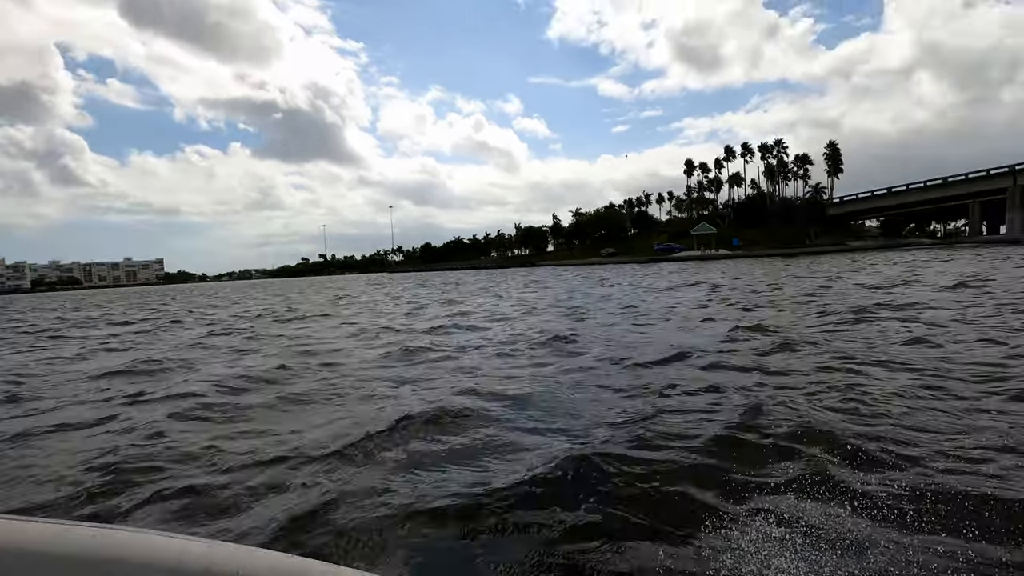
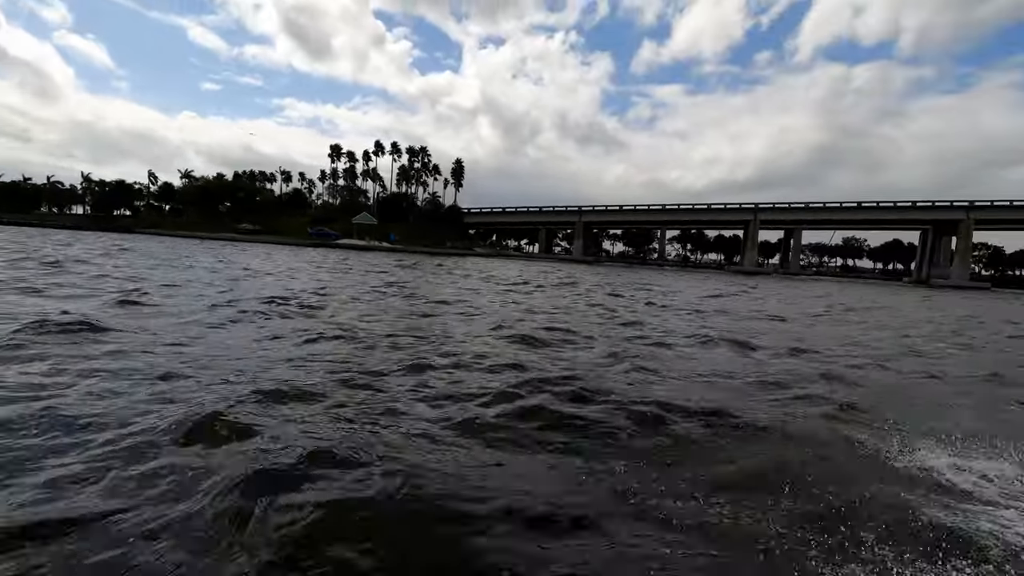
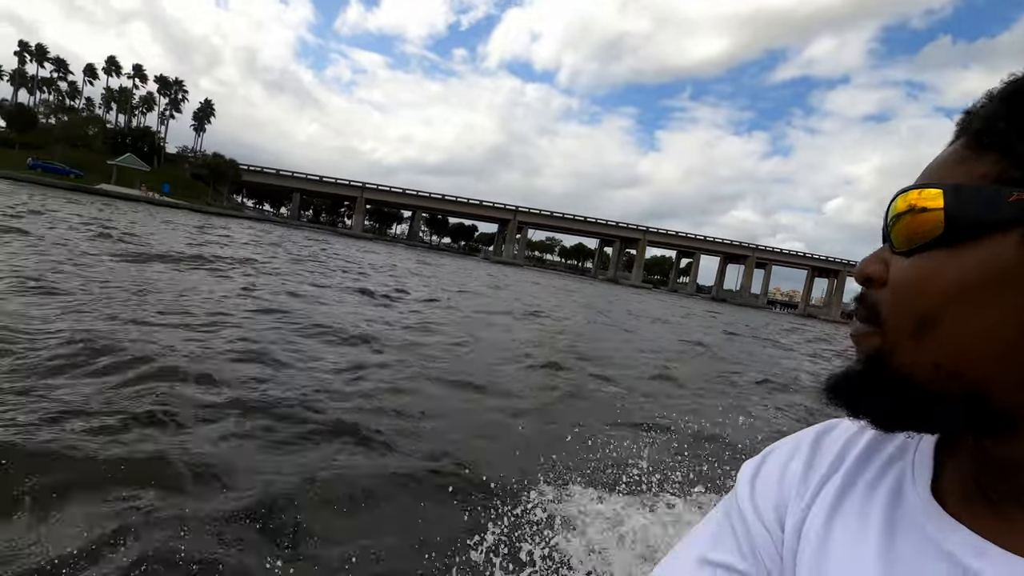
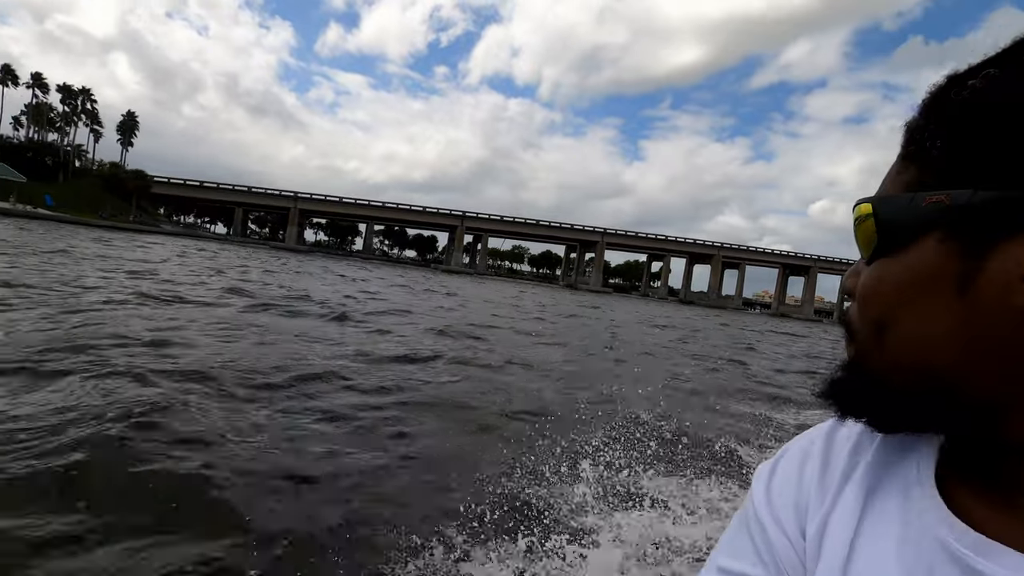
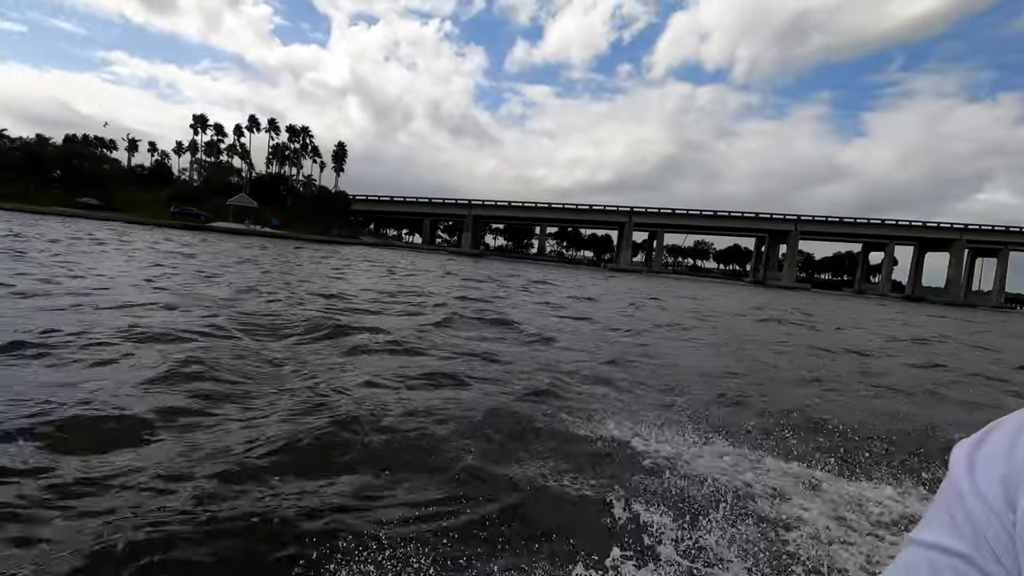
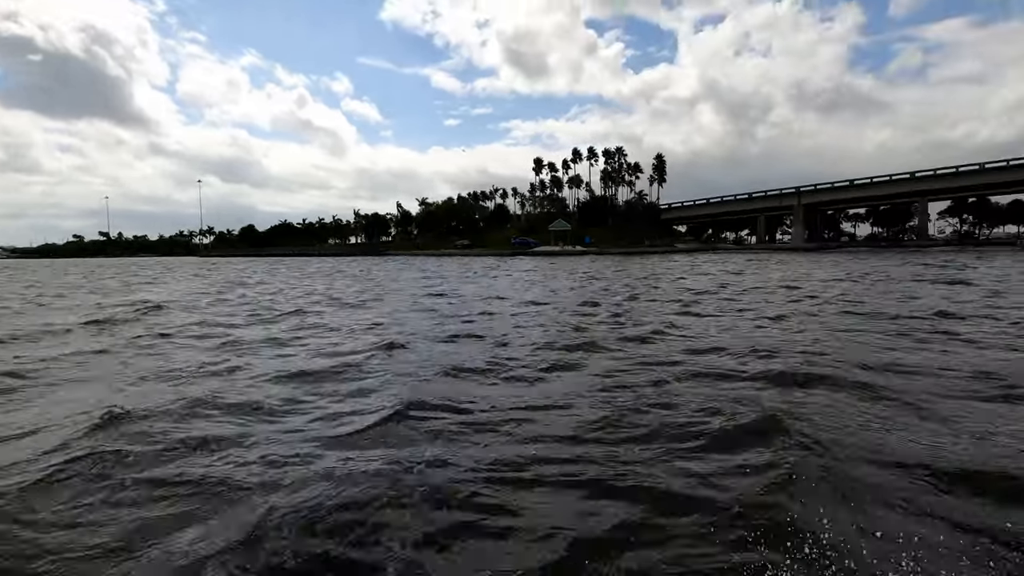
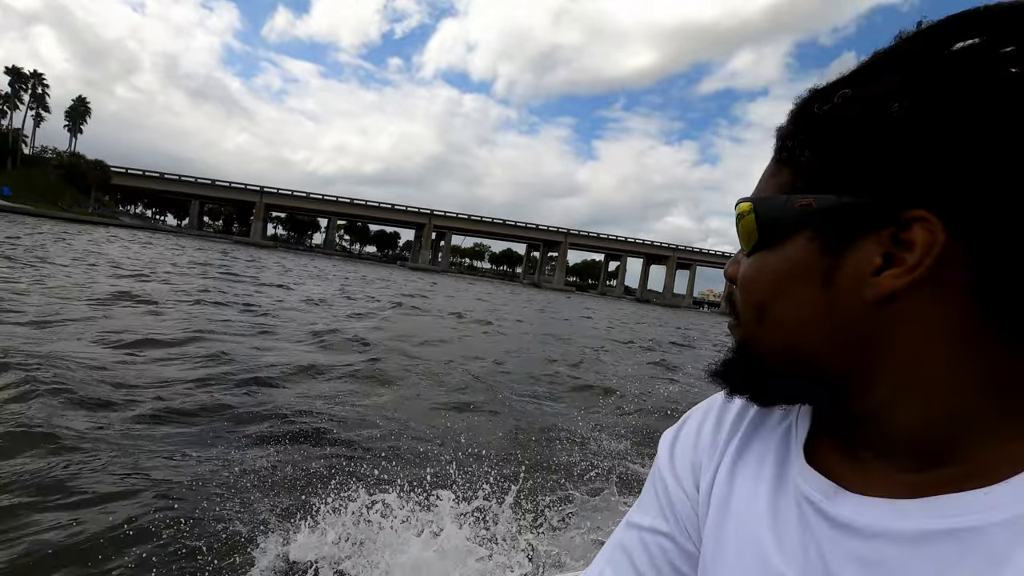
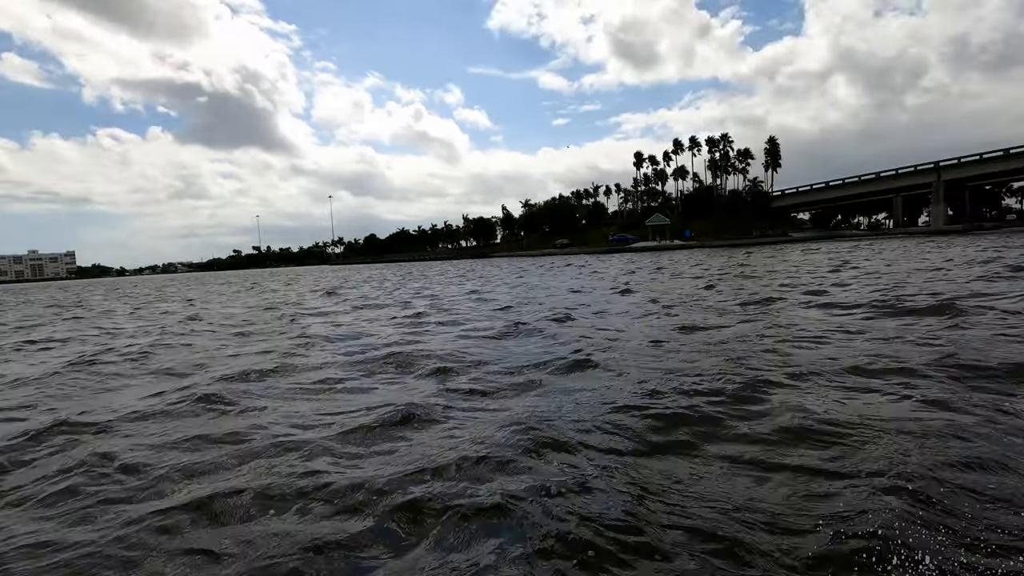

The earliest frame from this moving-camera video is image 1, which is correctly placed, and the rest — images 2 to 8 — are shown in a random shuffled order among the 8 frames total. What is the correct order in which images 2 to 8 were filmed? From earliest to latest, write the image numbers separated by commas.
8, 6, 2, 5, 4, 7, 3
